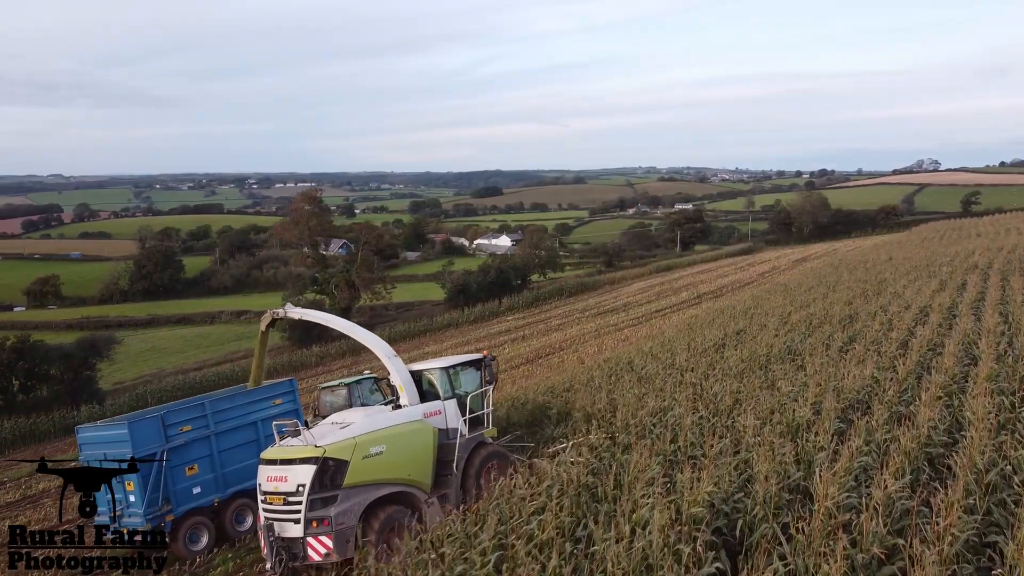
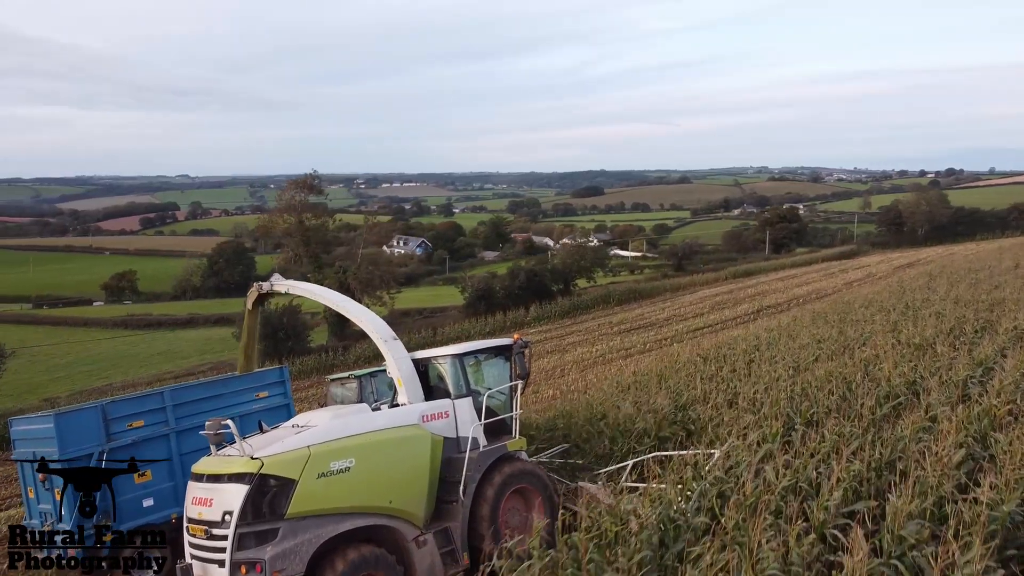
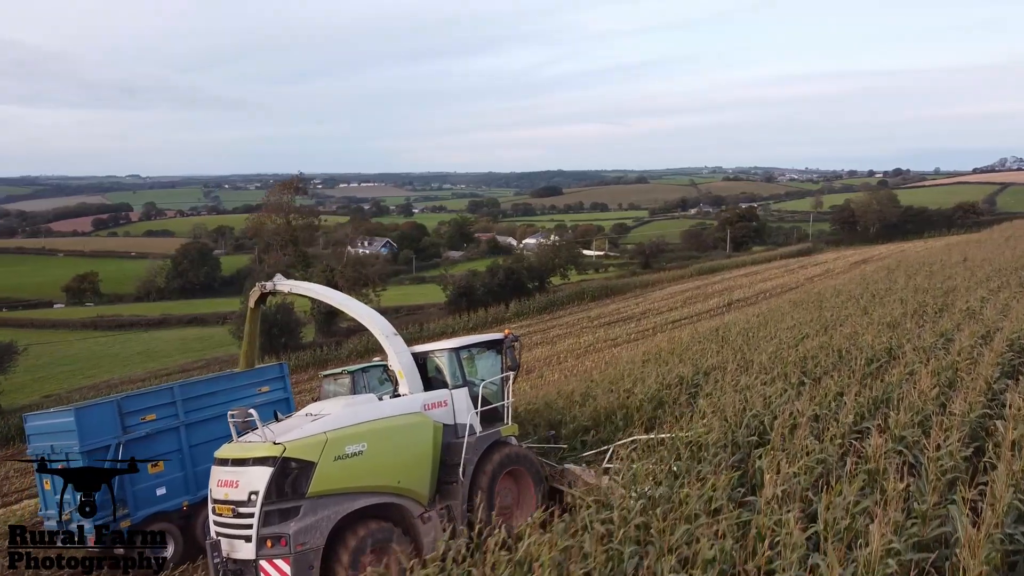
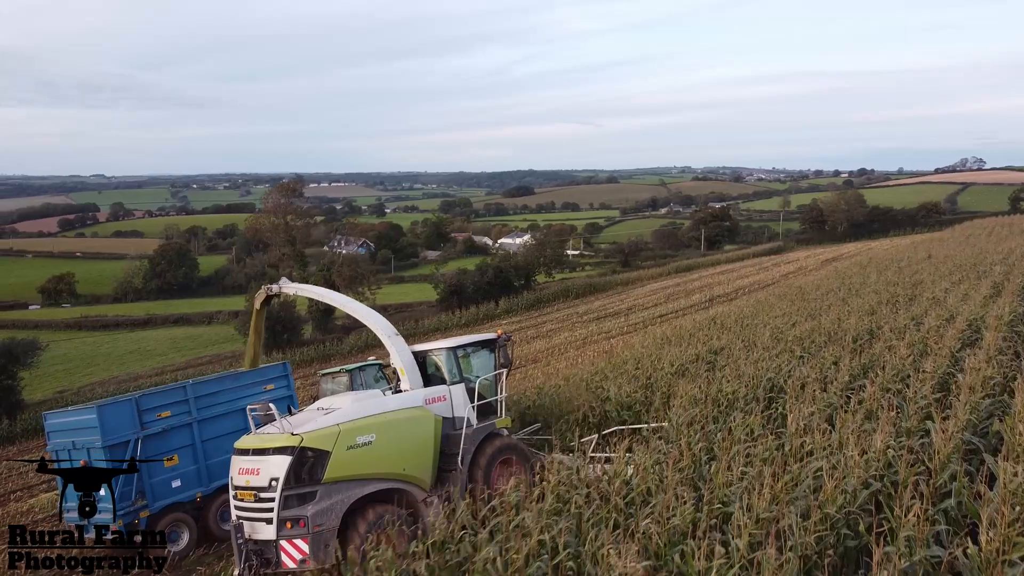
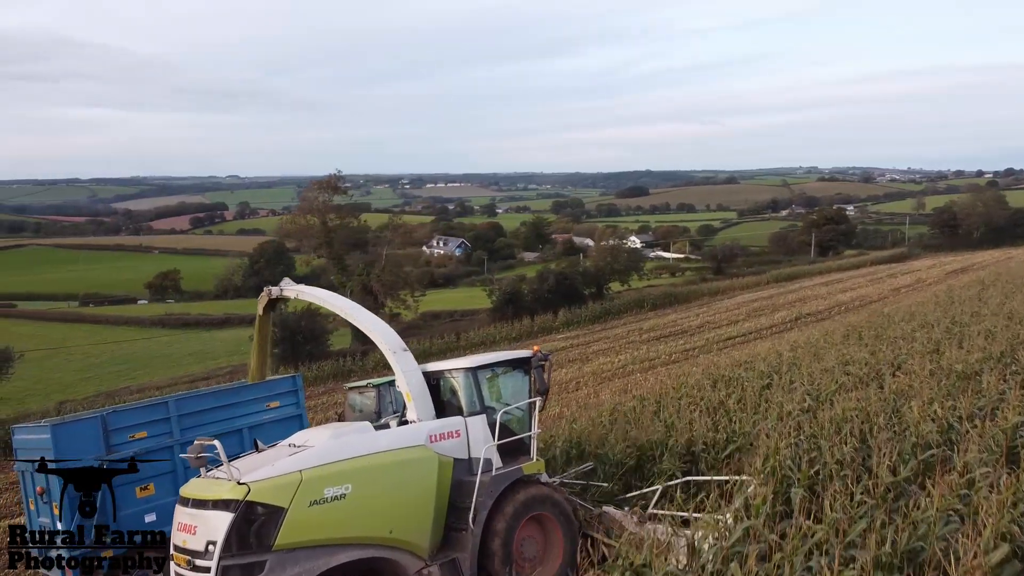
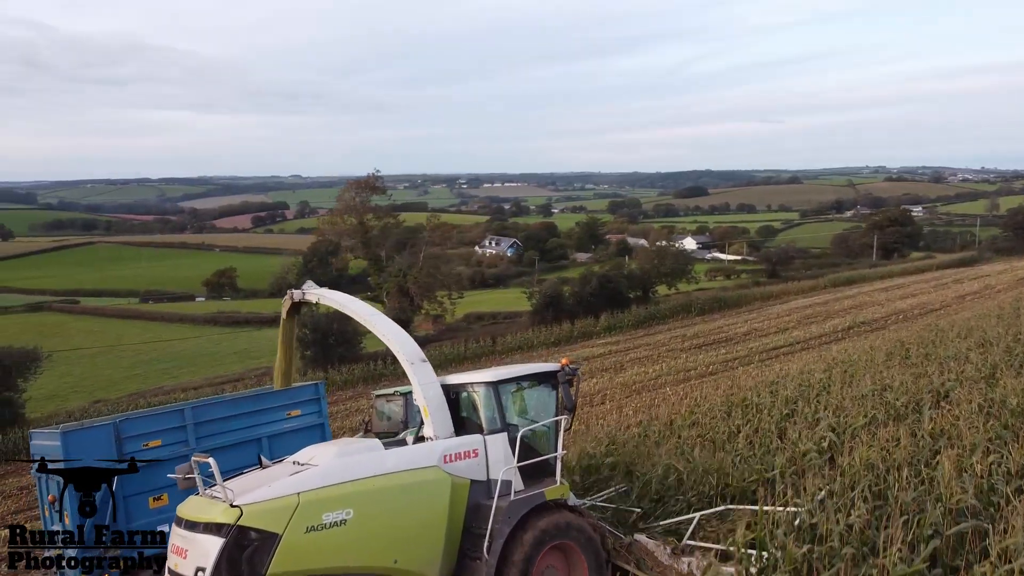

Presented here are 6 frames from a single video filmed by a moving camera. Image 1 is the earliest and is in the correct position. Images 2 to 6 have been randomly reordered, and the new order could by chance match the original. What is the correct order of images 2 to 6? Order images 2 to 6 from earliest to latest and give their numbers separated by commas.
4, 3, 2, 5, 6
